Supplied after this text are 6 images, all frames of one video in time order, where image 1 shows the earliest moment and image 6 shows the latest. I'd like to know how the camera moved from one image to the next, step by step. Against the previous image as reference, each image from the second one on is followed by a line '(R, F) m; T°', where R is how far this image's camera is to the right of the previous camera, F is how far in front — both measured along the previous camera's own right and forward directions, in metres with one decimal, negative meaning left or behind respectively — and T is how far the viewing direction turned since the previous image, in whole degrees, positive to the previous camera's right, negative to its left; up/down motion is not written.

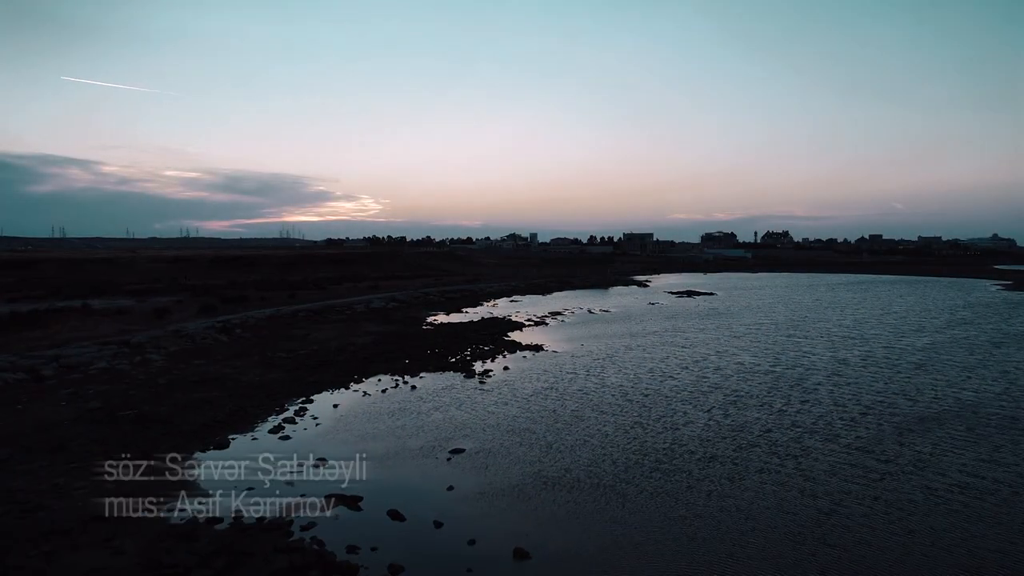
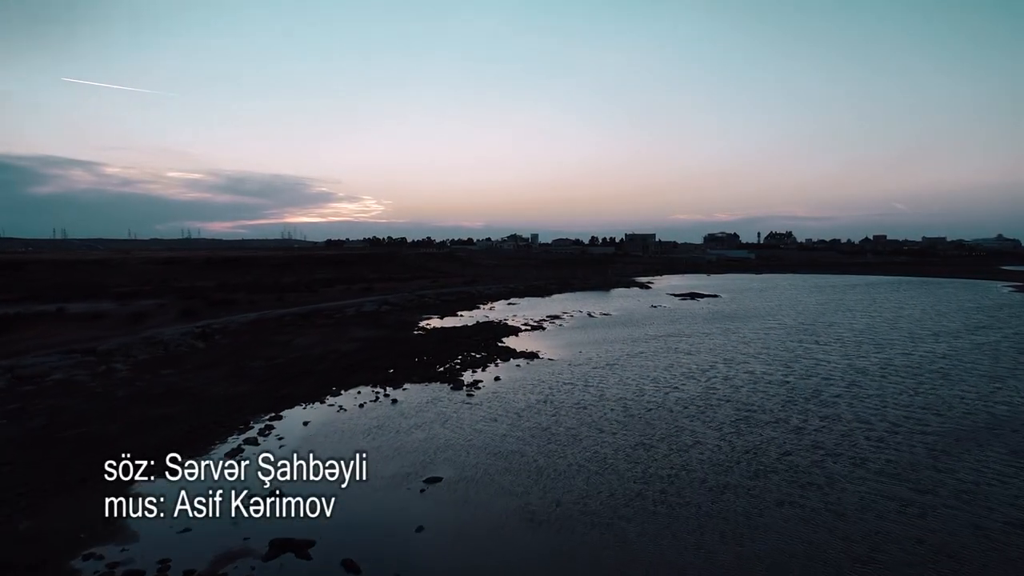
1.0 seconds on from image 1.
(+0.2, +1.2) m; 0°
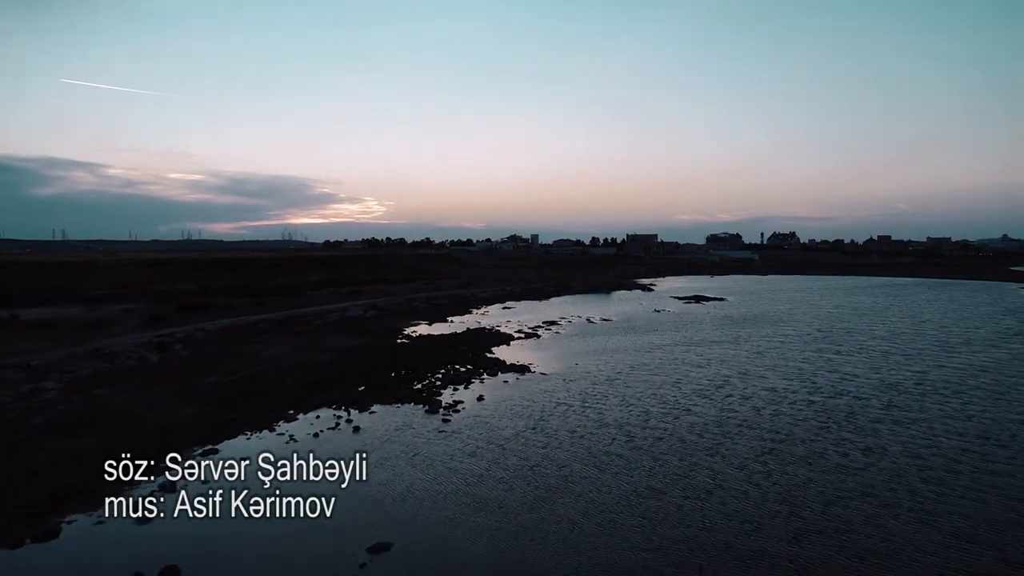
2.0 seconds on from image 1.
(+0.3, +2.0) m; 0°
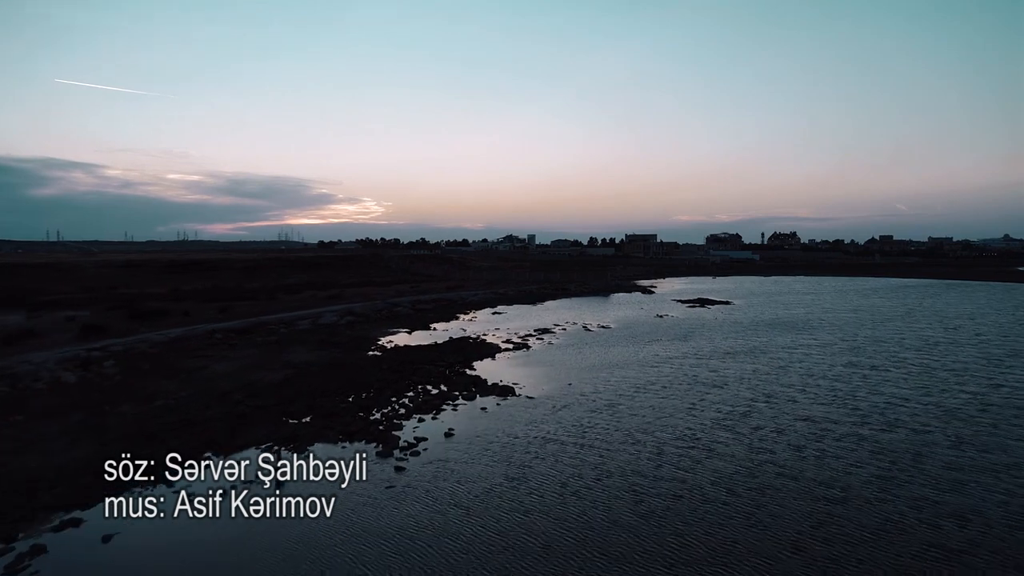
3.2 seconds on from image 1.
(+0.4, +2.6) m; 0°
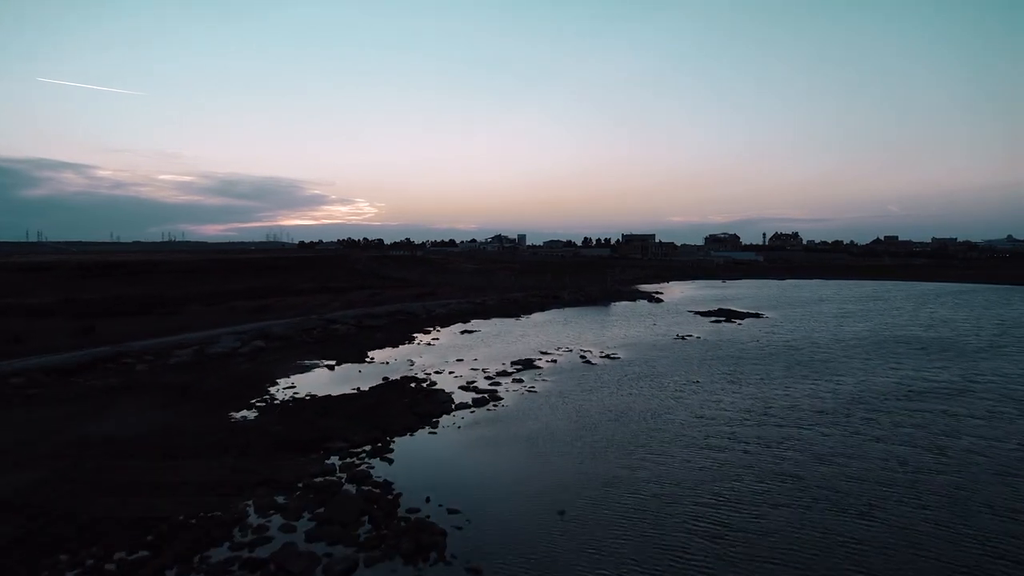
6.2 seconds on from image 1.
(+0.7, +7.4) m; +1°
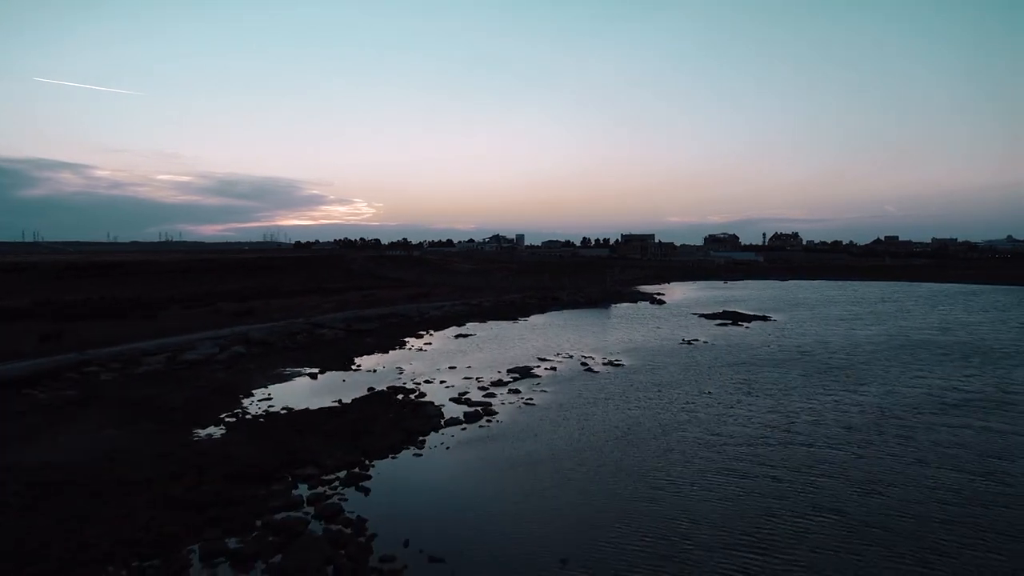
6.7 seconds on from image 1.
(+0.1, +1.2) m; 0°
